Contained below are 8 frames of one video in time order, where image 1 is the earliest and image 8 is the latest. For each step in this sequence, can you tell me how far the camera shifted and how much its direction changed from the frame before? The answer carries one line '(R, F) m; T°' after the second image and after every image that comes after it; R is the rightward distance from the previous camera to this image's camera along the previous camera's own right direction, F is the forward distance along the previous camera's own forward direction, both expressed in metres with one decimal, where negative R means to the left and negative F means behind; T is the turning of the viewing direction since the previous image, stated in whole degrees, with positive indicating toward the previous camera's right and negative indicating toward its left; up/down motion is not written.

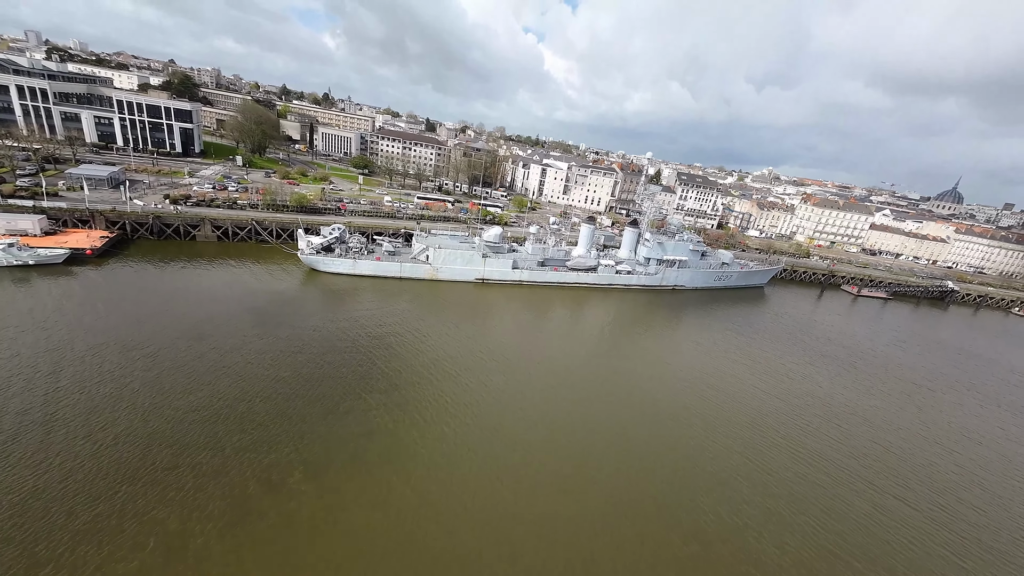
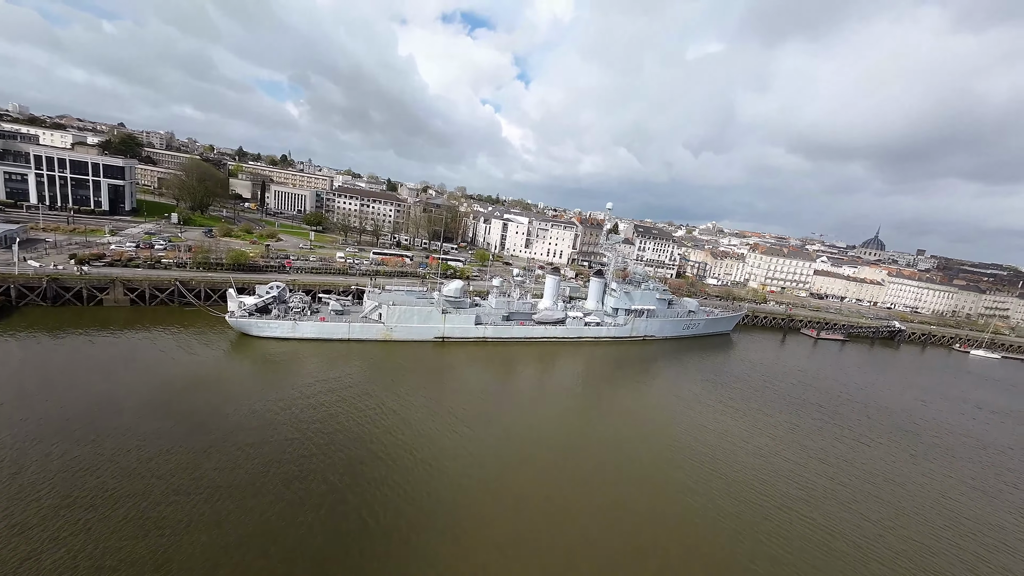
(+0.1, +1.7) m; +5°
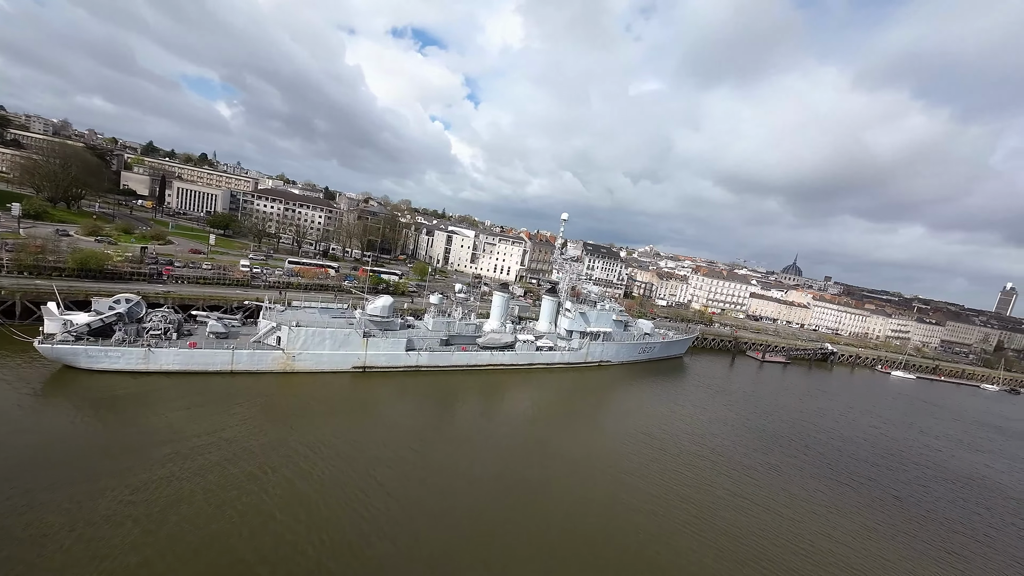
(+0.2, +3.4) m; +8°
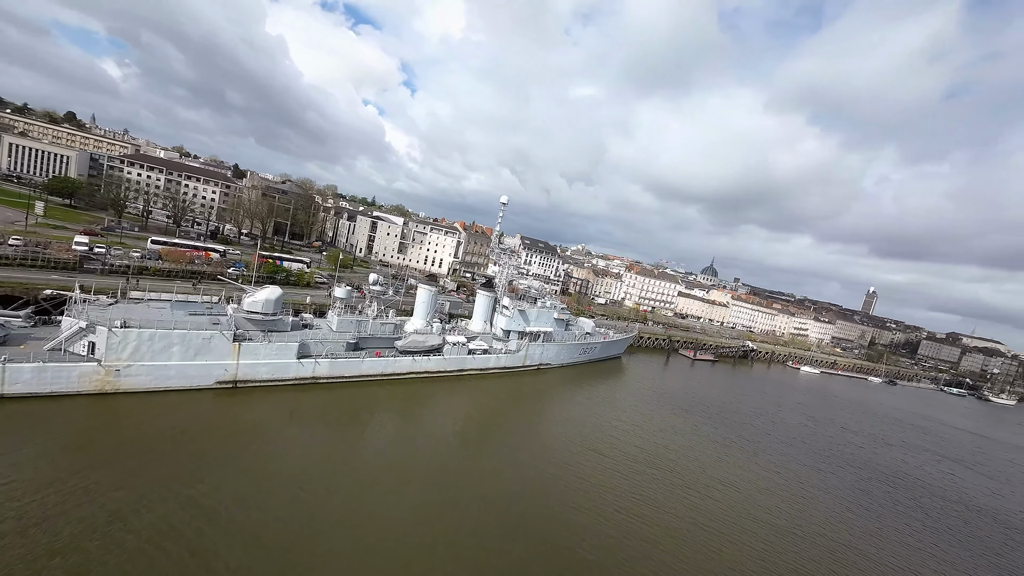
(+0.3, +3.2) m; +9°
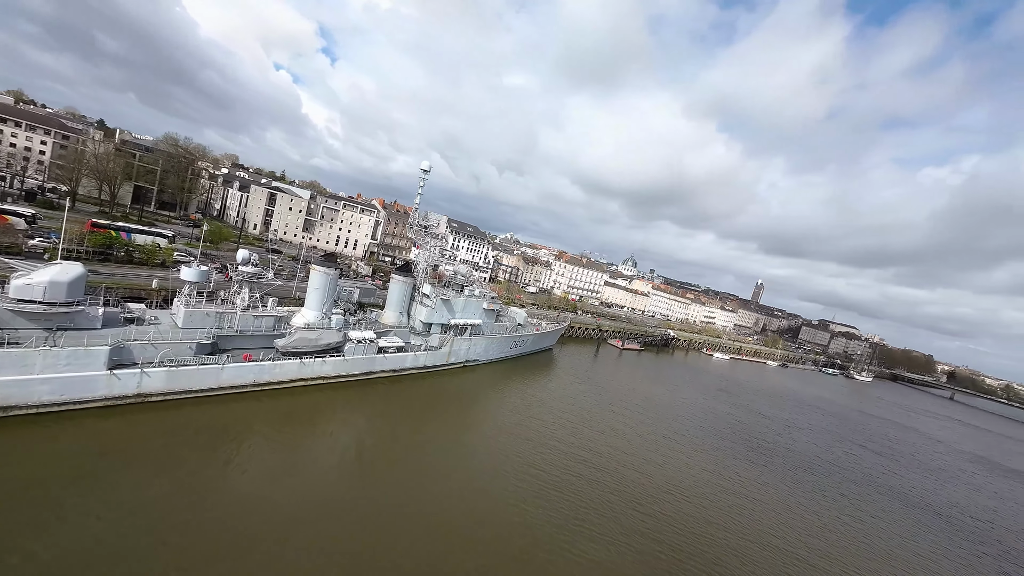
(+0.3, +2.9) m; +10°
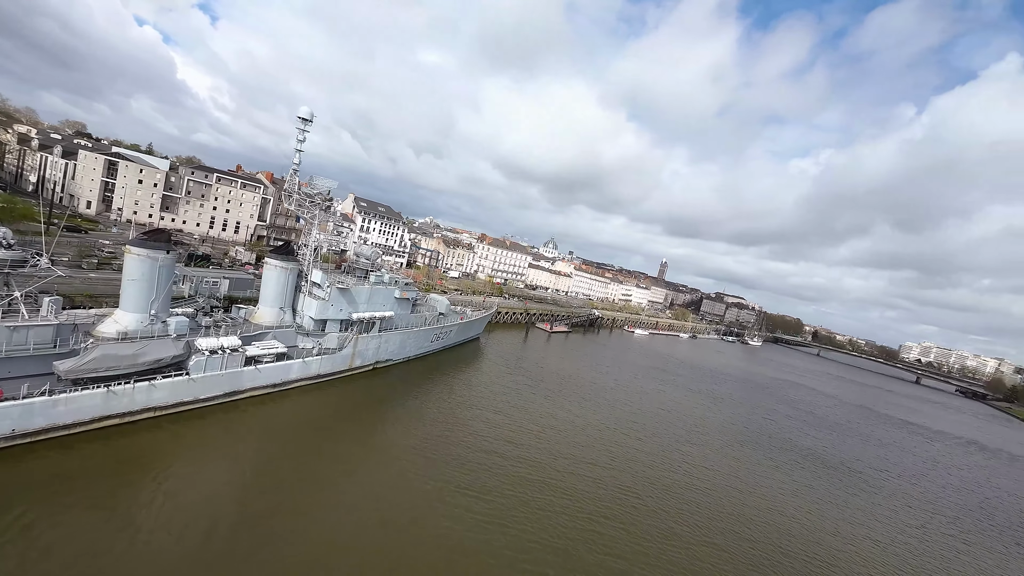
(+0.2, +2.9) m; +11°
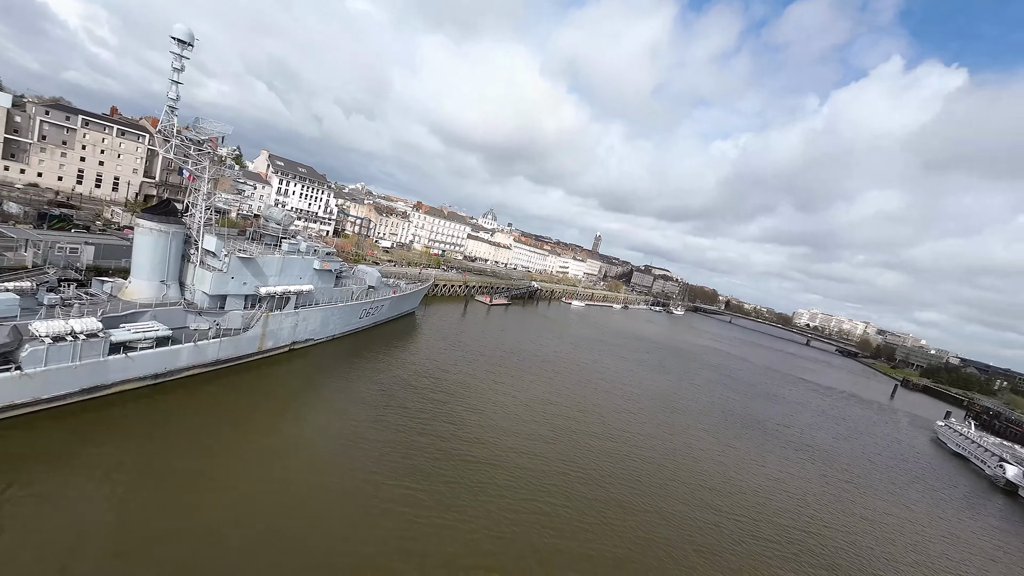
(0.0, +1.1) m; +9°
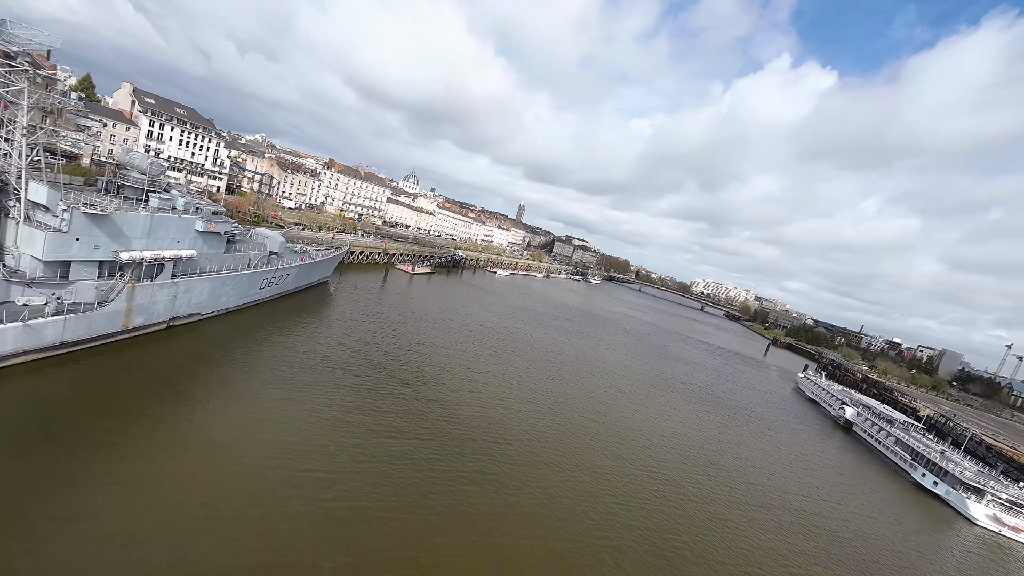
(-0.1, +0.6) m; +11°
